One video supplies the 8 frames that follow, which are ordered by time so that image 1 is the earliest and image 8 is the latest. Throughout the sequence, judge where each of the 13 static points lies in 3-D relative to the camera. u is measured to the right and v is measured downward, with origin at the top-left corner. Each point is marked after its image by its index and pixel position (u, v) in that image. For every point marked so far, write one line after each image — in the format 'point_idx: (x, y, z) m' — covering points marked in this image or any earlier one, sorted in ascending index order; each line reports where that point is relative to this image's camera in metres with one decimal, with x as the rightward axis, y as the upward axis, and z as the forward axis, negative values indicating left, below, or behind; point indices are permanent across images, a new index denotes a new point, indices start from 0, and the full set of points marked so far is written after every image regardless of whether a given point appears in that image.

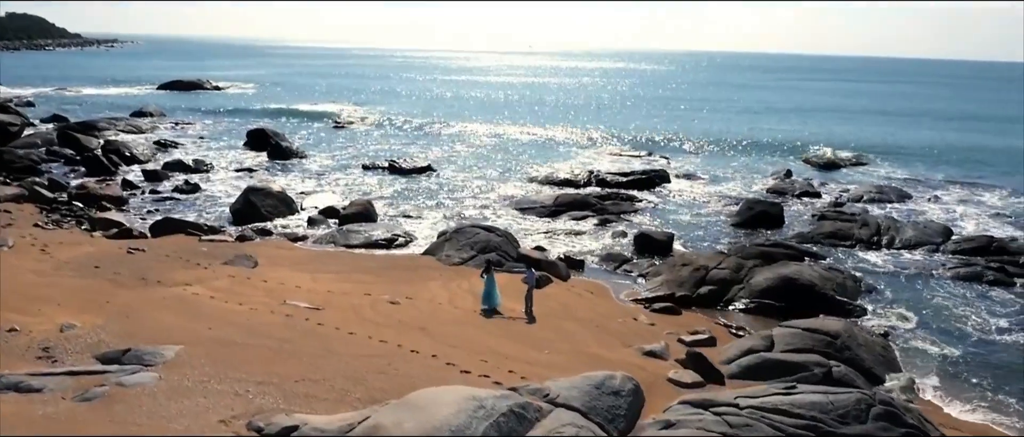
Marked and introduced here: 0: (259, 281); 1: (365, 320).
0: (-5.2, -1.3, +16.4) m
1: (-2.6, -1.8, +14.1) m
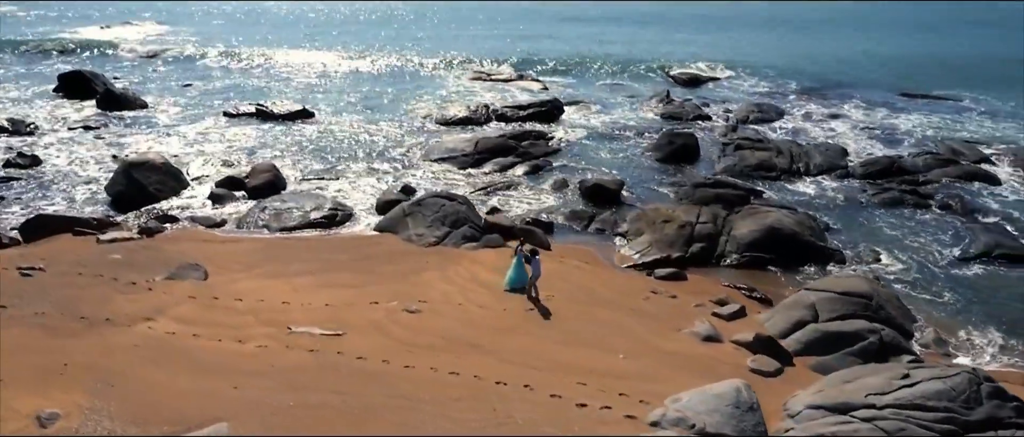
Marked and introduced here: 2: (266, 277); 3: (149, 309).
0: (-4.8, -1.4, +13.6) m
1: (-1.6, -1.9, +12.2) m
2: (-4.6, -1.1, +14.8) m
3: (-6.0, -1.5, +13.0) m
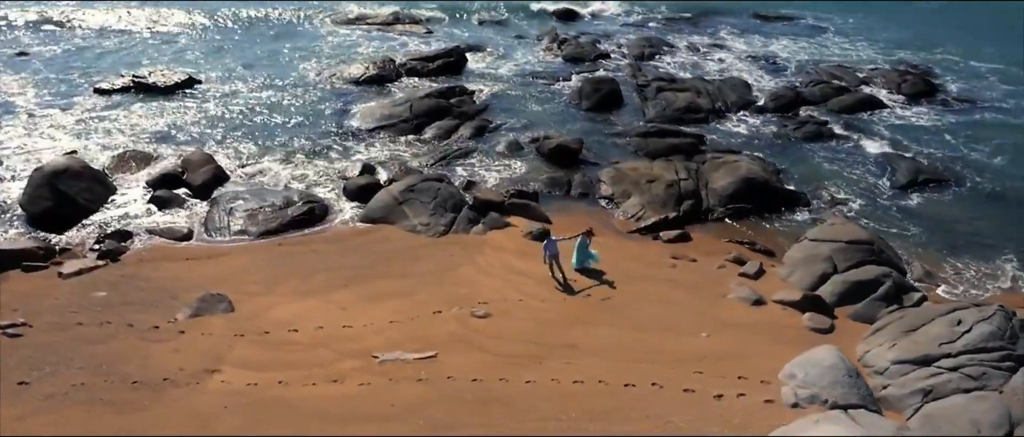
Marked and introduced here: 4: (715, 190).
0: (-3.6, -1.8, +12.5) m
1: (-0.1, -2.1, +12.0) m
2: (-3.7, -1.4, +13.7) m
3: (-4.6, -2.1, +11.7) m
4: (+4.8, +0.7, +18.6) m
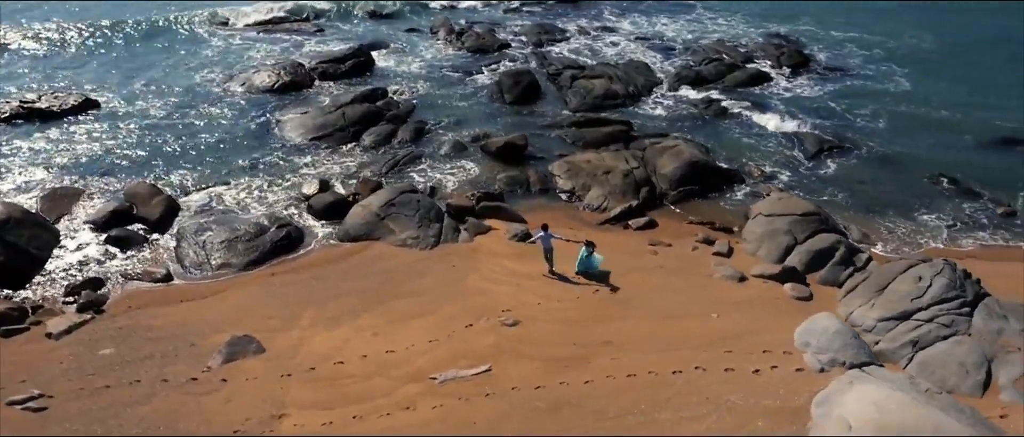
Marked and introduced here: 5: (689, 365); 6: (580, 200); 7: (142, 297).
0: (-2.9, -2.3, +12.6) m
1: (+0.6, -2.3, +12.7) m
2: (-3.3, -1.9, +13.7) m
3: (-3.7, -2.7, +11.6) m
4: (+3.9, +1.1, +20.0) m
5: (+2.8, -2.3, +12.5) m
6: (+1.6, +0.5, +19.3) m
7: (-7.1, -1.5, +15.0) m
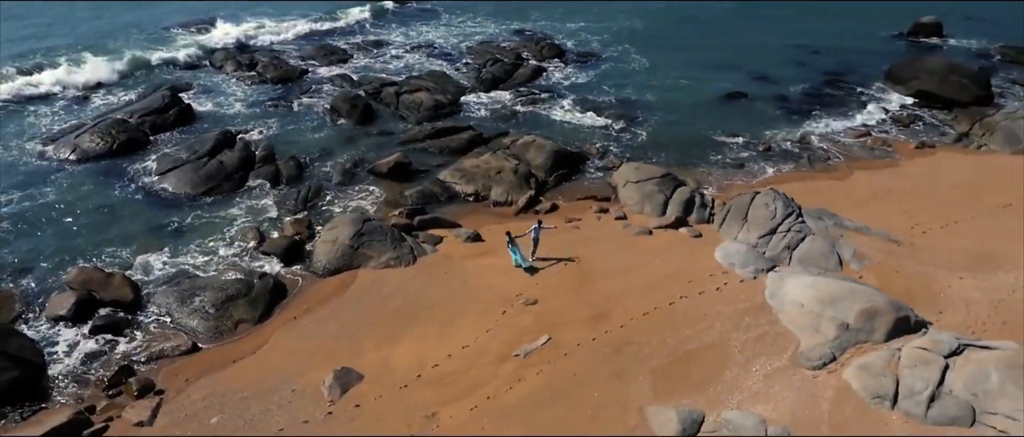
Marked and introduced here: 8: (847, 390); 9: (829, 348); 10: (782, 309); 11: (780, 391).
0: (-1.6, -2.9, +15.1) m
1: (+1.5, -2.1, +16.6) m
2: (-2.5, -2.6, +15.9) m
3: (-1.8, -3.4, +13.9) m
4: (+0.9, +1.6, +24.4) m
5: (+3.5, -1.7, +17.3) m
6: (-0.8, +0.6, +22.9) m
7: (-6.5, -3.0, +15.6) m
8: (+5.9, -3.0, +13.9) m
9: (+6.0, -2.5, +15.0) m
10: (+5.6, -1.9, +16.3) m
11: (+4.8, -3.1, +14.1) m
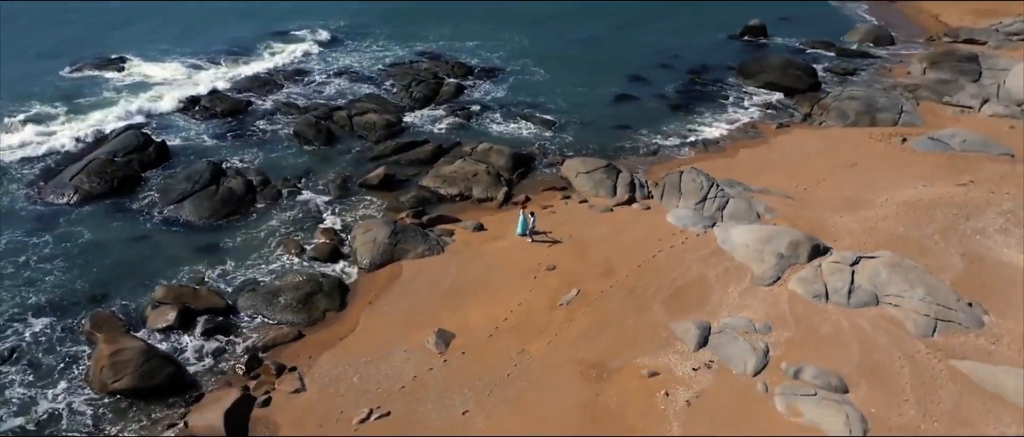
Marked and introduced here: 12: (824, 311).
0: (-0.3, -2.6, +19.7) m
1: (+2.3, -1.6, +21.9) m
2: (-1.4, -2.4, +20.4) m
3: (-0.2, -3.1, +18.6) m
4: (-0.3, +1.9, +29.4) m
5: (+4.1, -1.0, +23.0) m
6: (-1.5, +0.7, +27.5) m
7: (-5.1, -3.3, +19.3) m
8: (+7.3, -2.0, +20.2) m
9: (+7.1, -1.4, +21.3) m
10: (+6.3, -0.9, +22.4) m
11: (+6.1, -2.1, +20.1) m
12: (+7.8, -2.3, +19.6) m
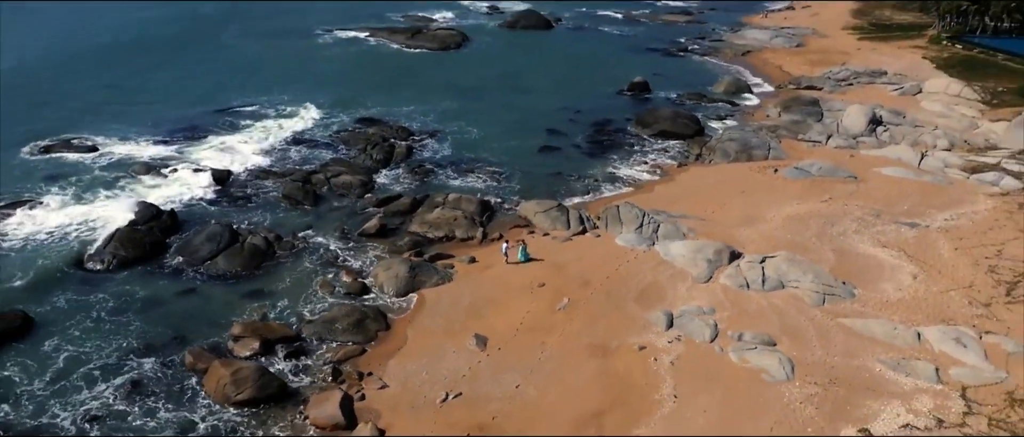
0: (+0.2, -3.6, +25.9) m
1: (+2.3, -2.5, +28.5) m
2: (-1.0, -3.5, +26.4) m
3: (+0.5, -4.0, +24.7) m
4: (-1.7, +0.3, +35.6) m
5: (+3.9, -1.8, +29.9) m
6: (-2.5, -0.8, +33.6) m
7: (-4.4, -4.5, +24.6) m
8: (+7.5, -2.4, +27.7) m
9: (+7.1, -2.0, +28.7) m
10: (+6.1, -1.6, +29.8) m
11: (+6.4, -2.7, +27.4) m
12: (+8.1, -2.7, +27.2) m
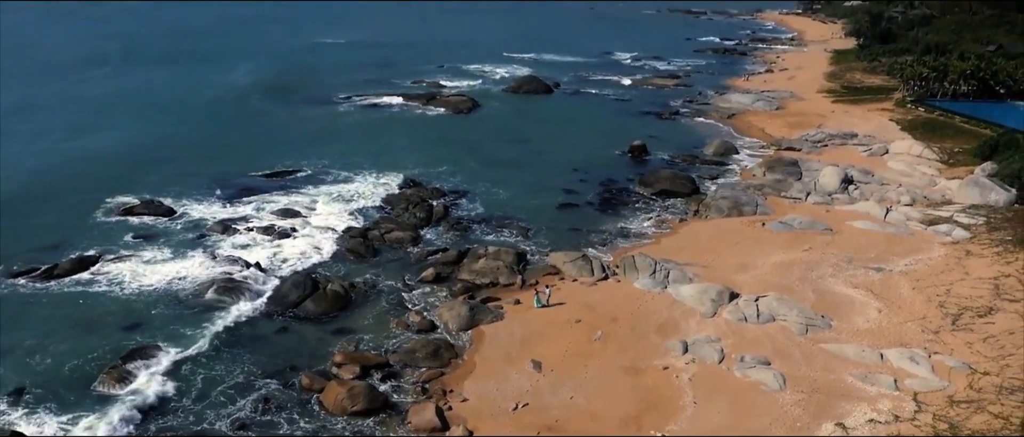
0: (+2.1, -5.5, +32.3) m
1: (+4.2, -4.6, +35.0) m
2: (+0.9, -5.5, +32.7) m
3: (+2.5, -5.9, +31.1) m
4: (0.0, -2.3, +42.2) m
5: (+5.7, -4.1, +36.4) m
6: (-0.7, -3.3, +40.1) m
7: (-2.5, -6.4, +30.8) m
8: (+9.4, -4.4, +34.3) m
9: (+9.0, -4.1, +35.3) m
10: (+8.0, -3.7, +36.4) m
11: (+8.3, -4.7, +33.9) m
12: (+10.0, -4.7, +33.7) m
